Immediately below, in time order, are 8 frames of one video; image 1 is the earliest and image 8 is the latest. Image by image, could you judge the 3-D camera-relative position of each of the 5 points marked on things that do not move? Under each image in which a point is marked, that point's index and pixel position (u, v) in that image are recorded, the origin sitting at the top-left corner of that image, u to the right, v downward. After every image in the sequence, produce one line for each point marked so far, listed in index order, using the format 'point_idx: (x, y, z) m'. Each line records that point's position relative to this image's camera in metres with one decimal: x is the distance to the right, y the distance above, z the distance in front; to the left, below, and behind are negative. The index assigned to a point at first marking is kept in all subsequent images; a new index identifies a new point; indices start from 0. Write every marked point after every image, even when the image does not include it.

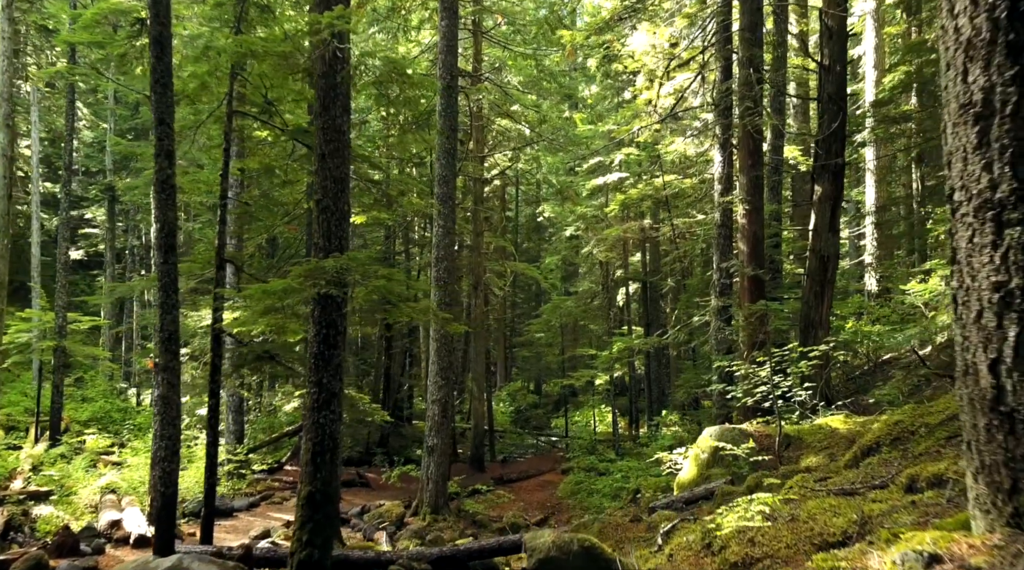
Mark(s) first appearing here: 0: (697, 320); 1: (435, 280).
0: (+3.4, -0.6, +16.3) m
1: (-1.6, +0.1, +17.8) m
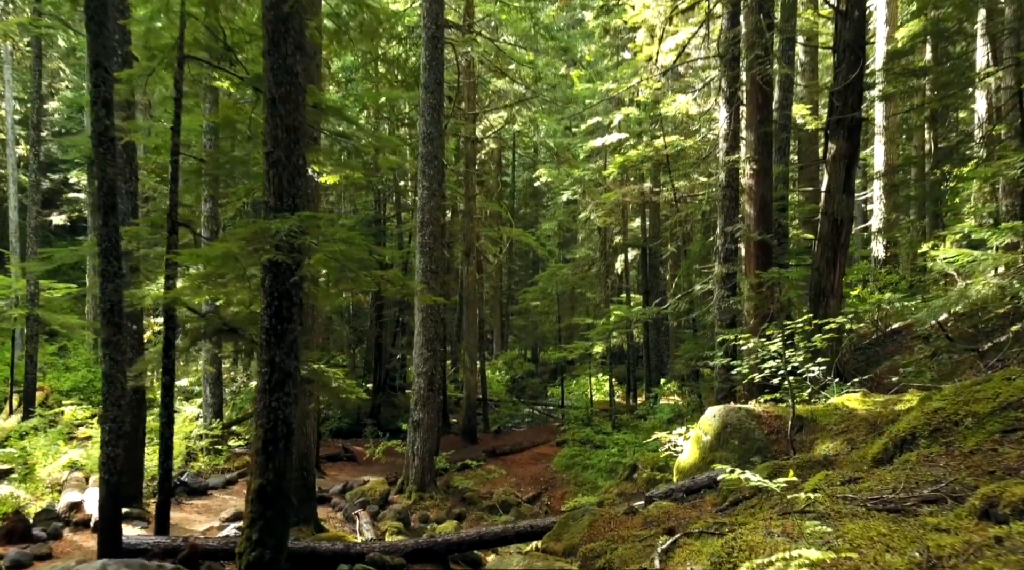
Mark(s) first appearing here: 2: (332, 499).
0: (+3.2, 0.0, +15.3) m
1: (-1.7, +0.7, +16.8) m
2: (-3.3, -3.9, +16.2) m
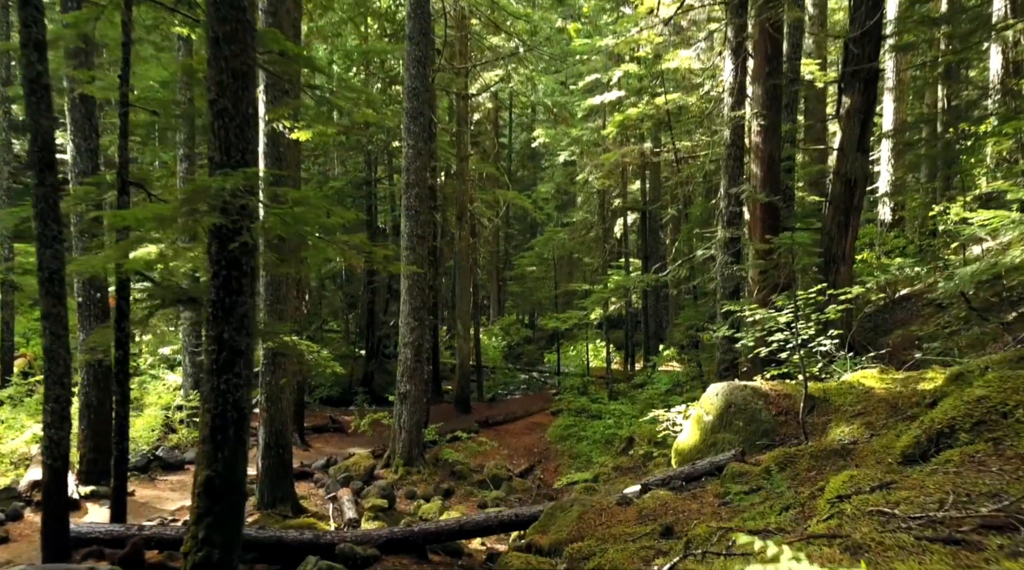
0: (+3.0, +0.5, +14.4) m
1: (-1.9, +1.3, +15.8) m
2: (-3.4, -3.3, +15.5) m
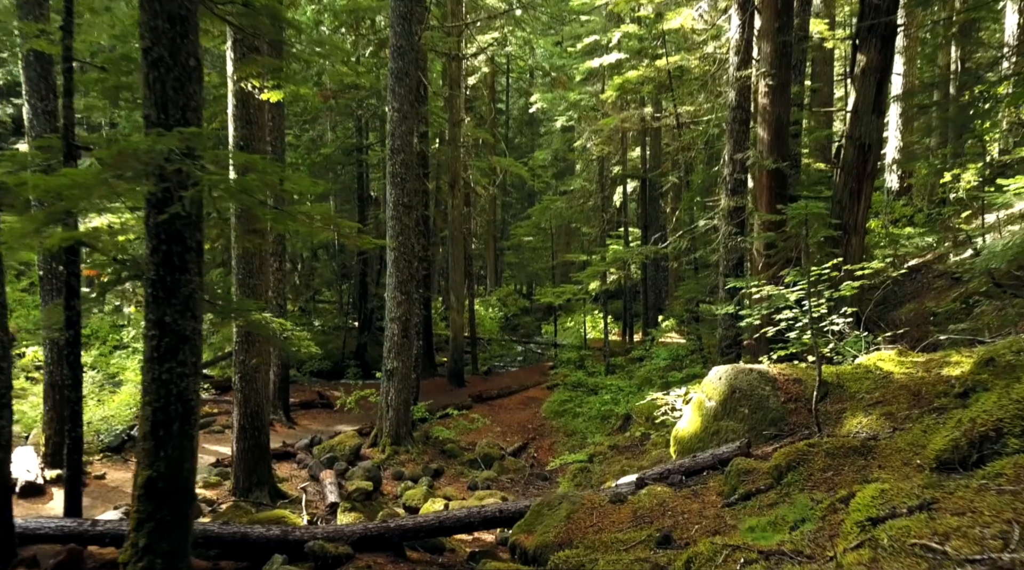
0: (+2.9, +0.9, +13.6) m
1: (-2.0, +1.8, +15.0) m
2: (-3.6, -2.8, +14.8) m
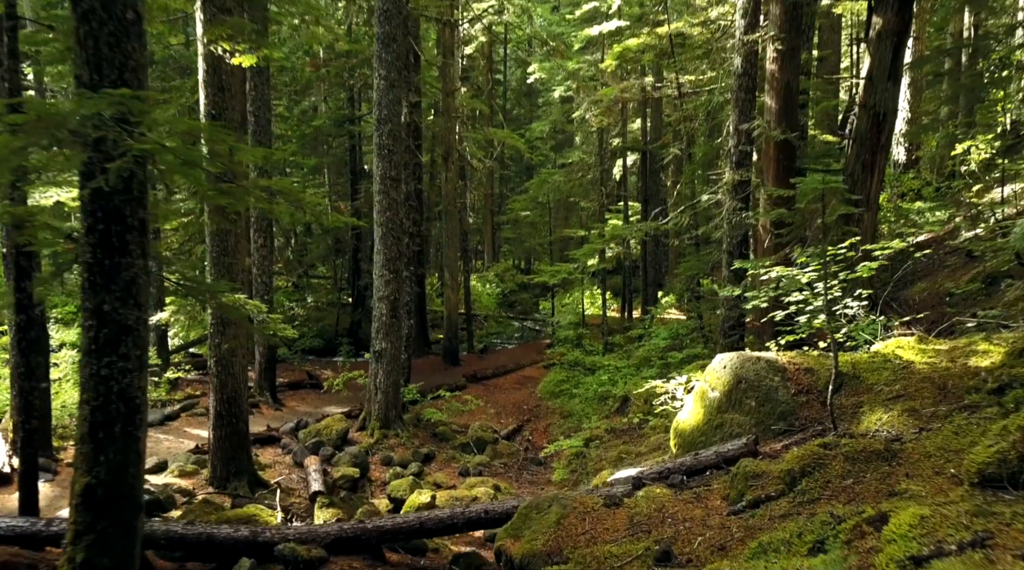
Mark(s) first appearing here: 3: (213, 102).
0: (+2.8, +1.3, +12.9) m
1: (-2.1, +2.2, +14.3) m
2: (-3.7, -2.5, +14.3) m
3: (-3.5, +2.1, +10.4) m
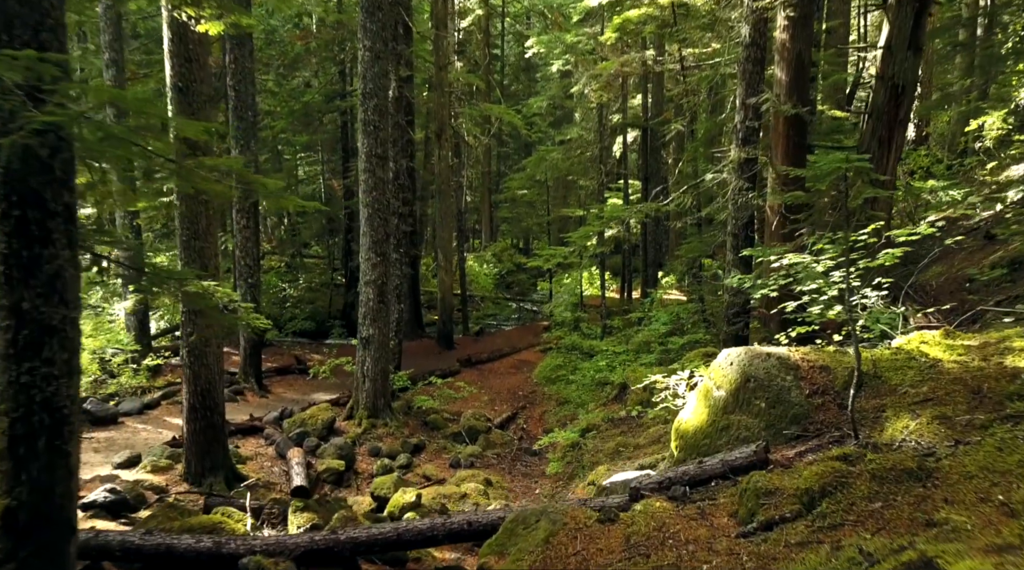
0: (+2.7, +1.5, +12.2) m
1: (-2.2, +2.4, +13.6) m
2: (-3.8, -2.2, +13.6) m
3: (-3.6, +2.3, +9.6) m
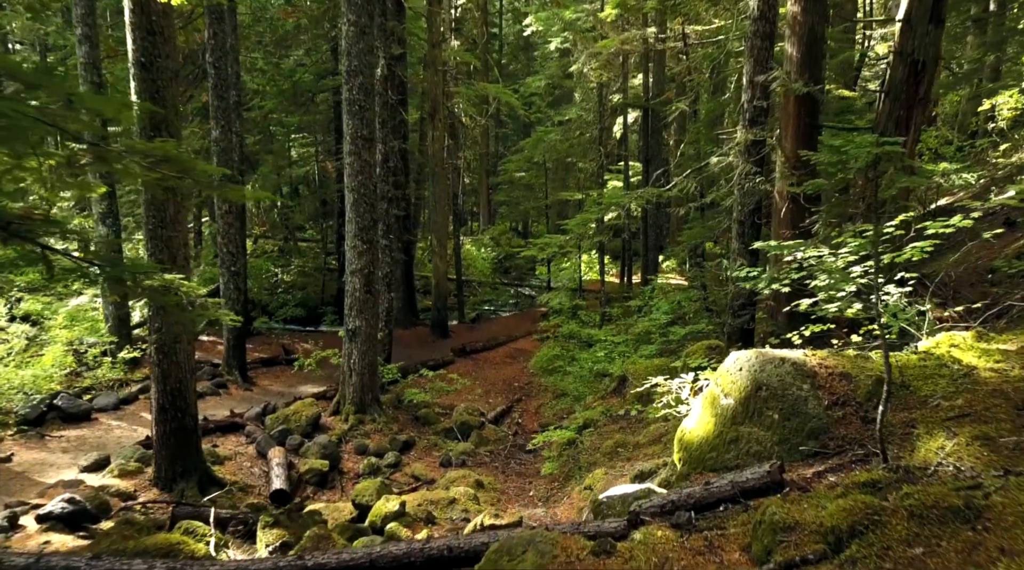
0: (+2.6, +1.6, +11.4) m
1: (-2.3, +2.6, +12.8) m
2: (-3.9, -2.0, +13.0) m
3: (-3.7, +2.3, +8.9) m
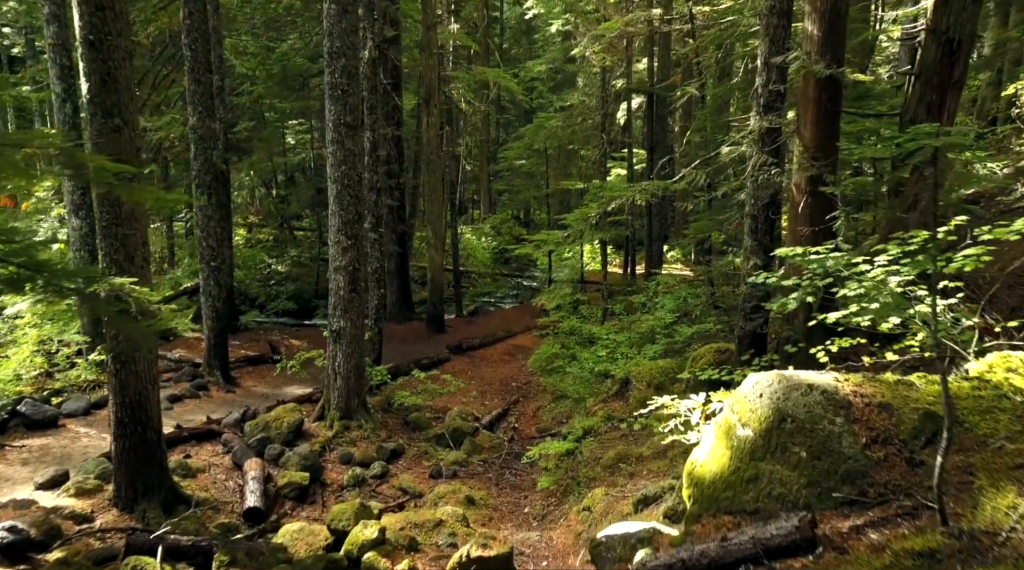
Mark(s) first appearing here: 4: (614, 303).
0: (+2.5, +1.6, +10.5) m
1: (-2.4, +2.6, +11.9) m
2: (-3.9, -2.0, +12.2) m
3: (-3.8, +2.3, +8.0) m
4: (+2.3, -0.4, +19.7) m
